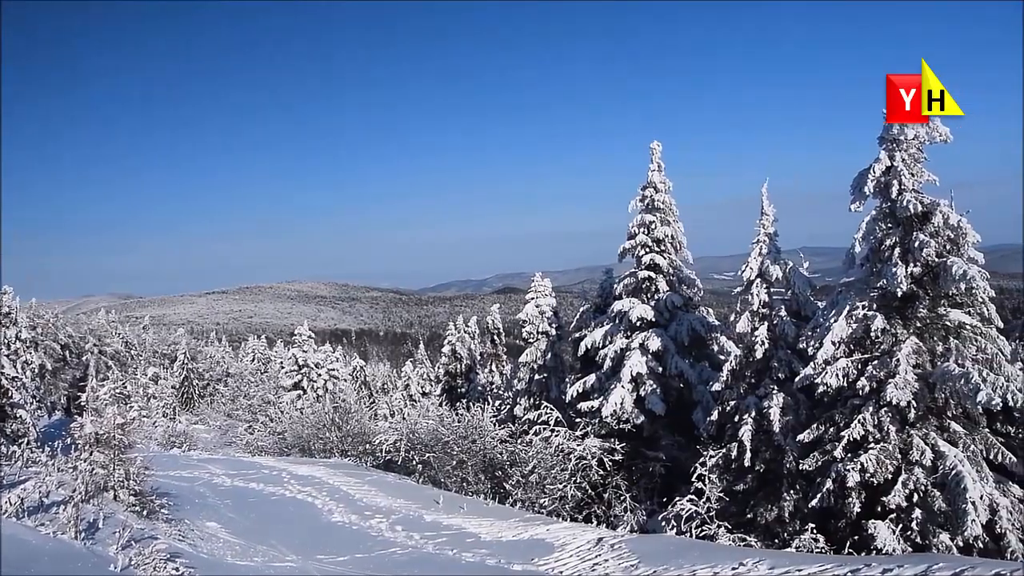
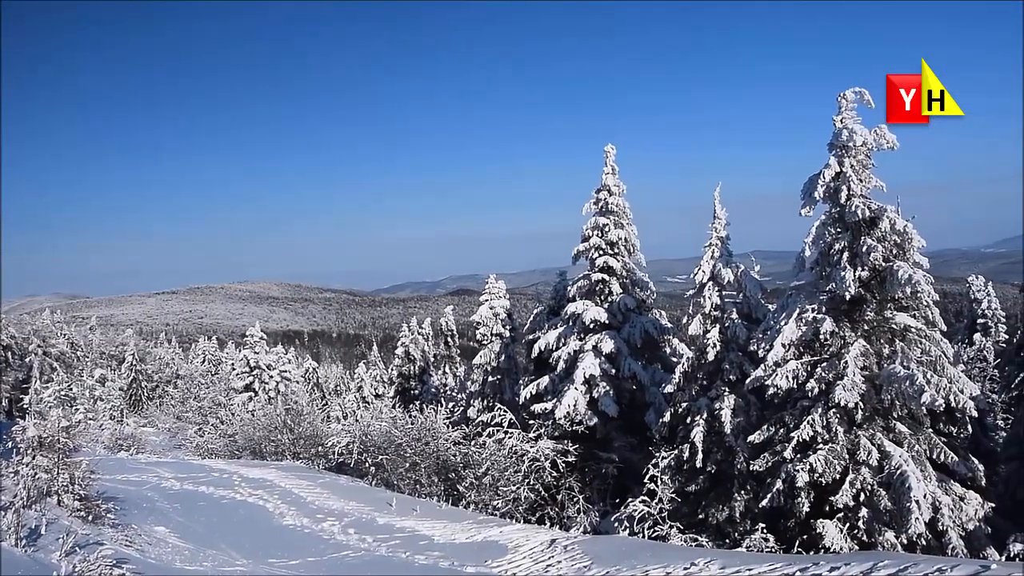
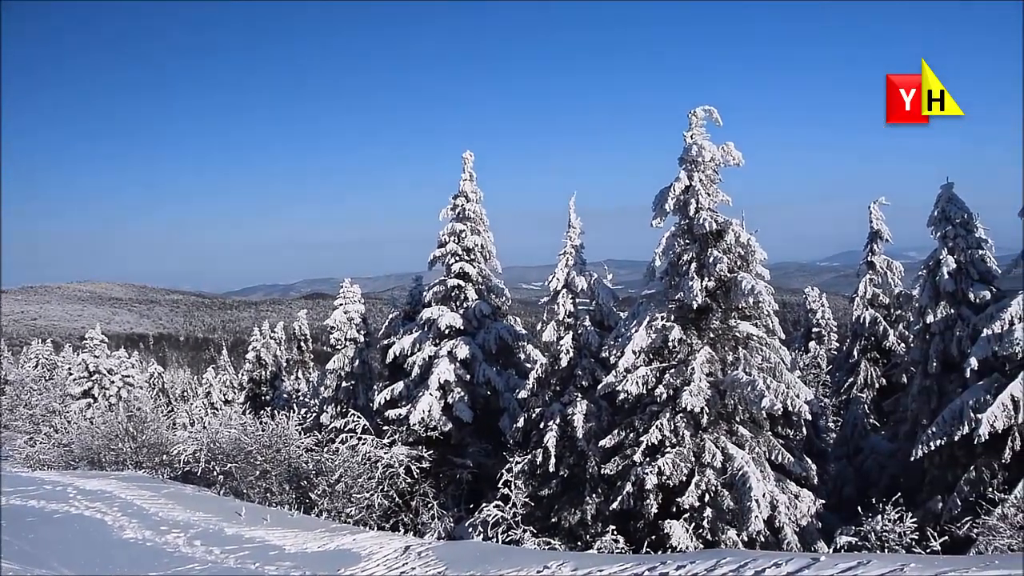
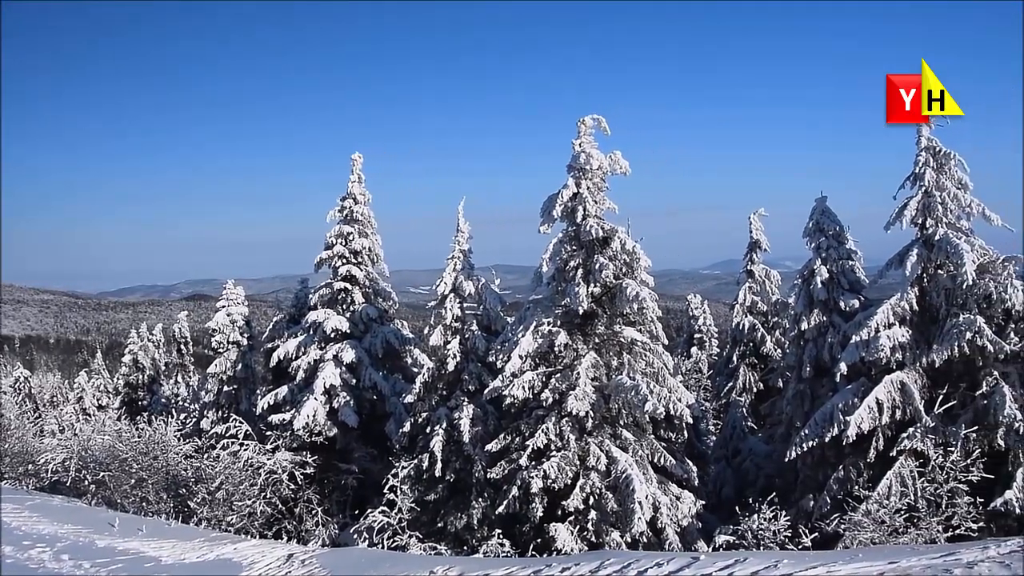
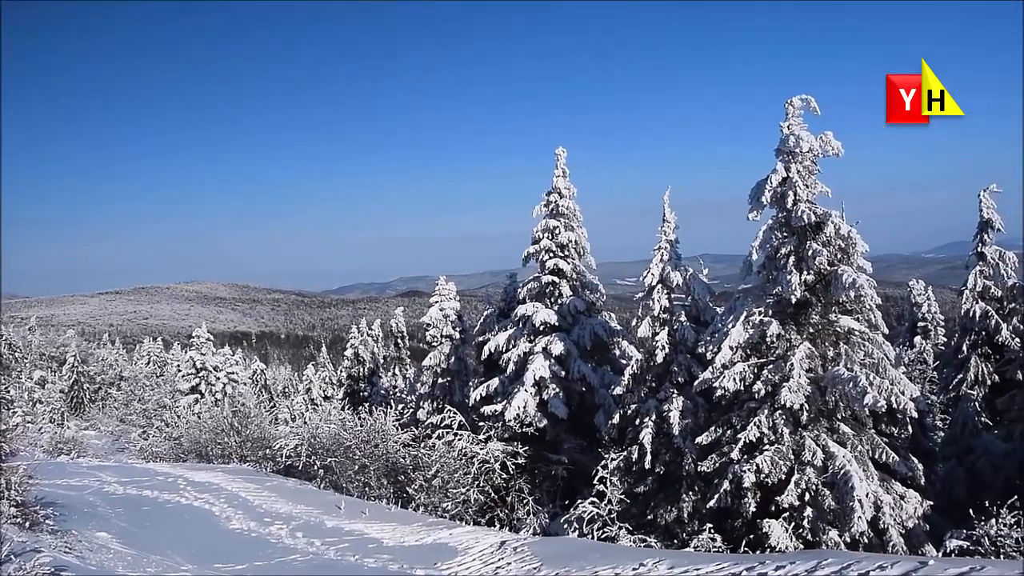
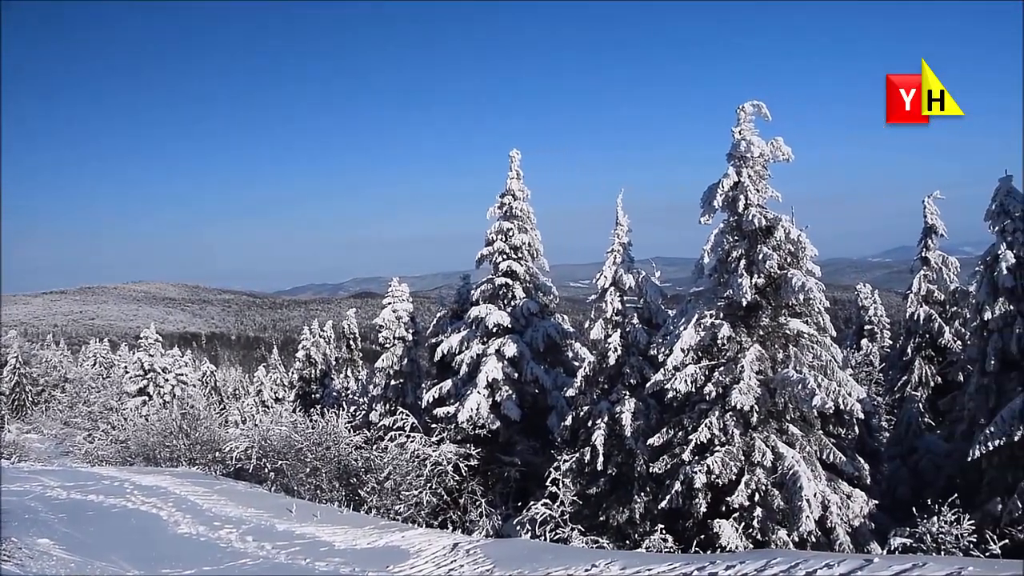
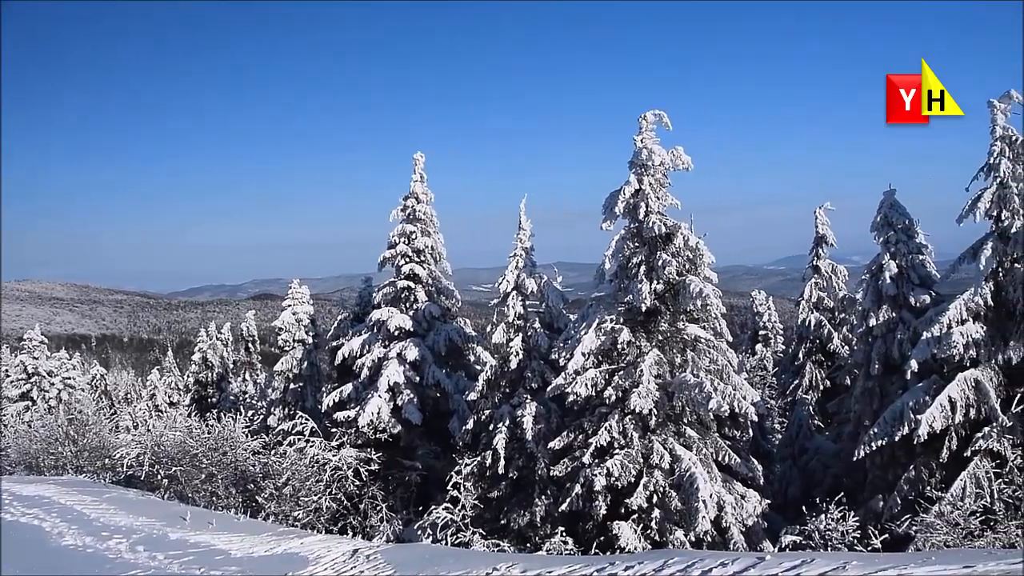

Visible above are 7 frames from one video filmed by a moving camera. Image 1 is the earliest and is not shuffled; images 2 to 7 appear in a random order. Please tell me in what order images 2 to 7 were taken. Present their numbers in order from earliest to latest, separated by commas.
2, 5, 6, 3, 7, 4
